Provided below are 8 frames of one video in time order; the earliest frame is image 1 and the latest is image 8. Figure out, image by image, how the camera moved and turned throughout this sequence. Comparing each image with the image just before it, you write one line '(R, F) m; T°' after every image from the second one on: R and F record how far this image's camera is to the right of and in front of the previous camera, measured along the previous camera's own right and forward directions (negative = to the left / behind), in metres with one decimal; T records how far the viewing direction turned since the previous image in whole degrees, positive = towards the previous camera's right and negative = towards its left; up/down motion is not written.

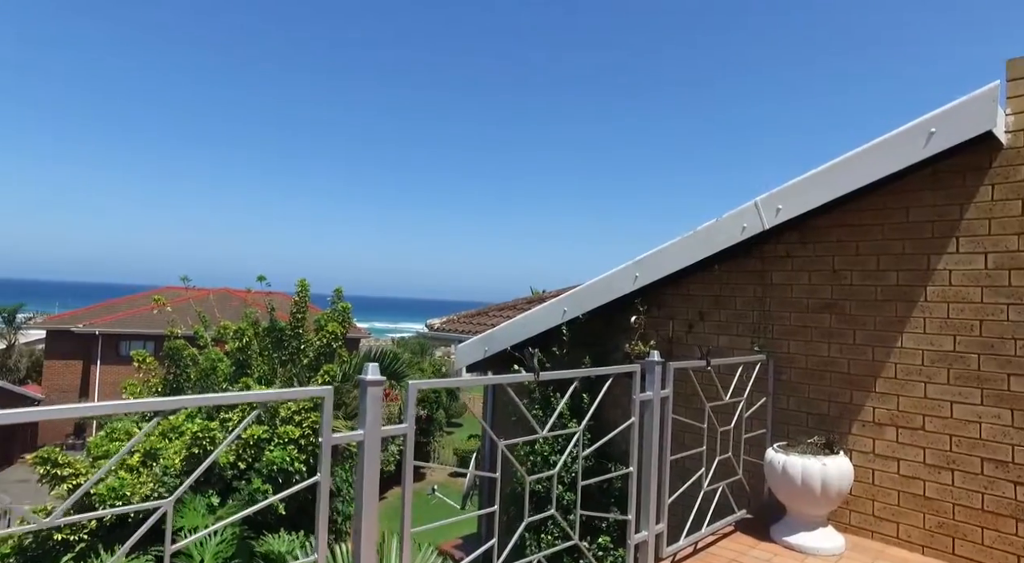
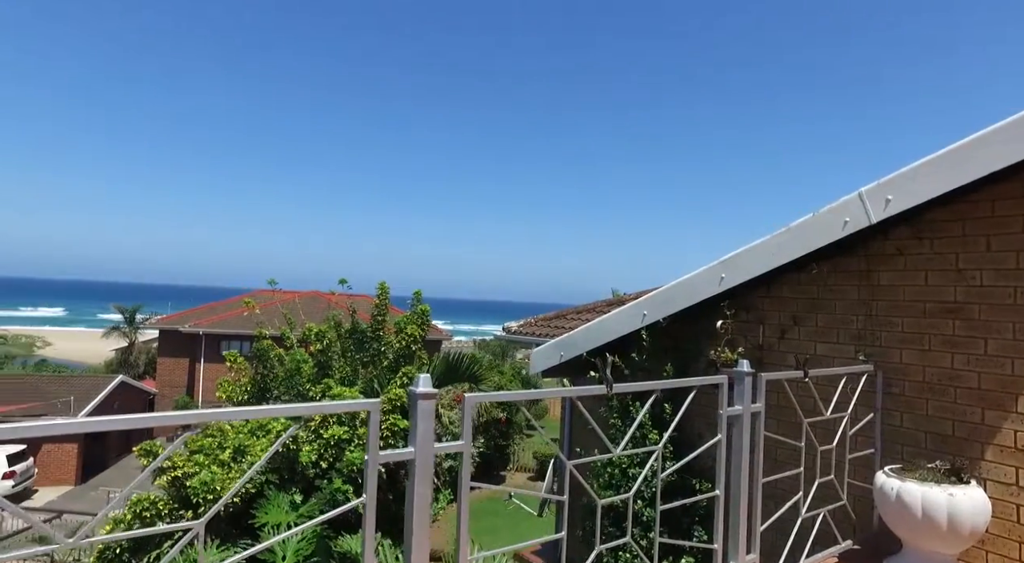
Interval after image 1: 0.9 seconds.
(0.0, +0.2) m; -6°
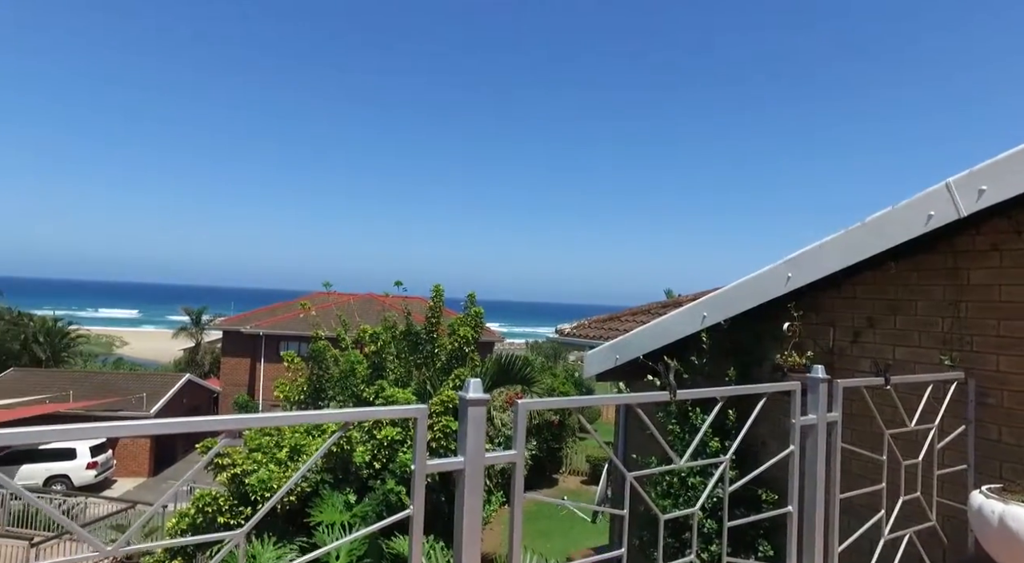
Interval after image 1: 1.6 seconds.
(0.0, +0.1) m; -4°
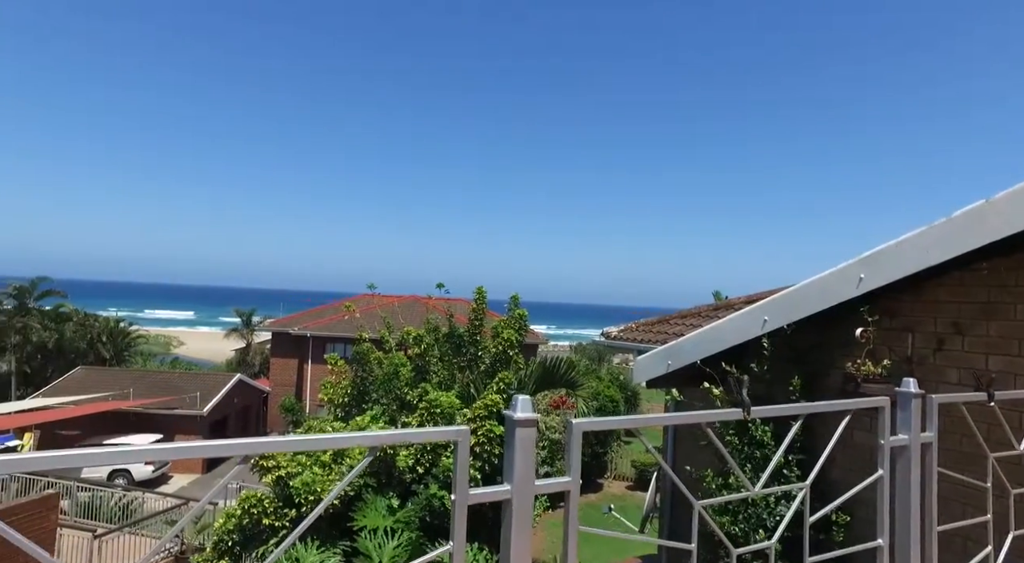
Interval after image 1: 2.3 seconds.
(0.0, +0.2) m; -3°
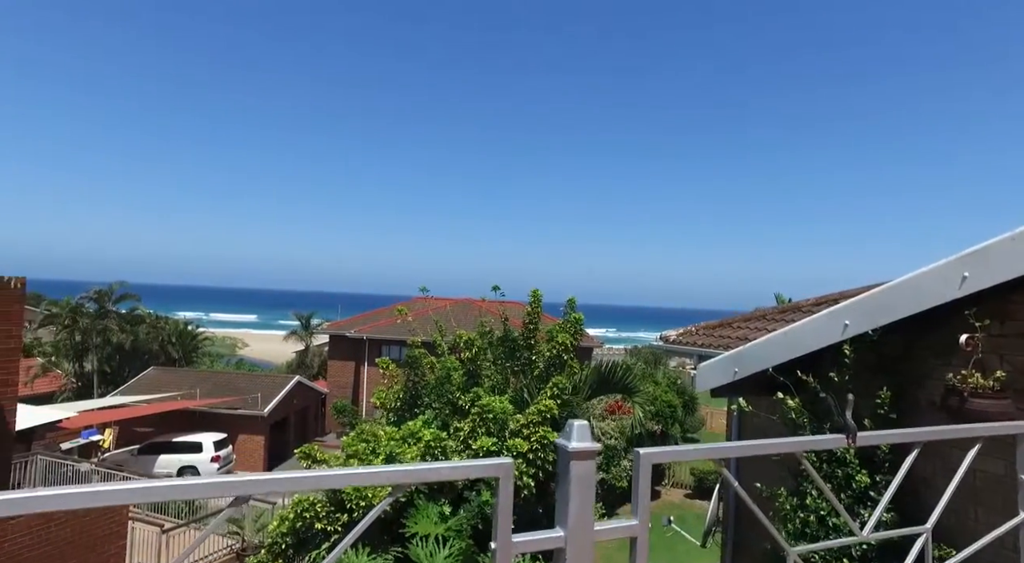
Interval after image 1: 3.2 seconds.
(0.0, +0.3) m; -4°
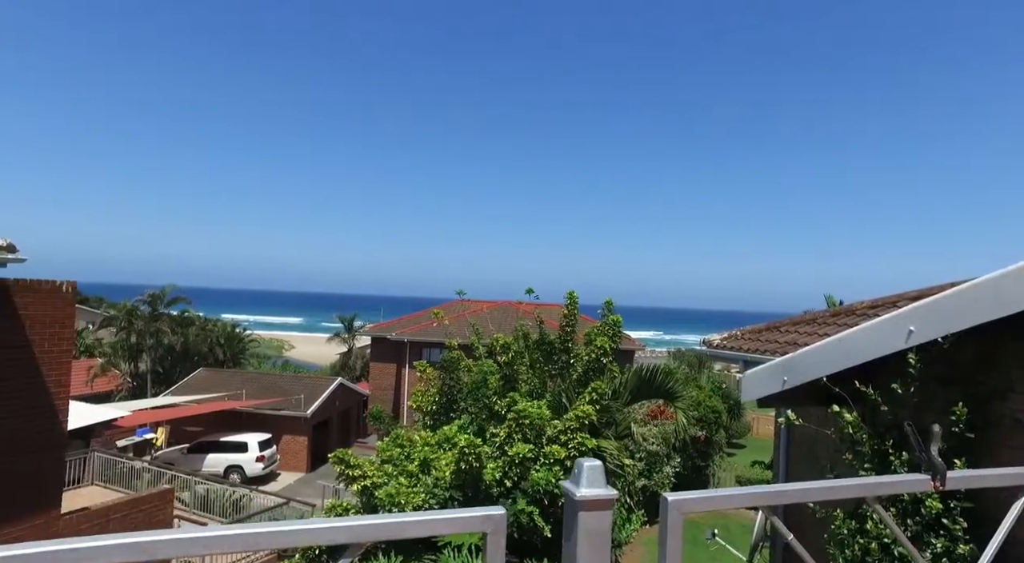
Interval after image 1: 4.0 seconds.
(+0.1, +0.3) m; -3°
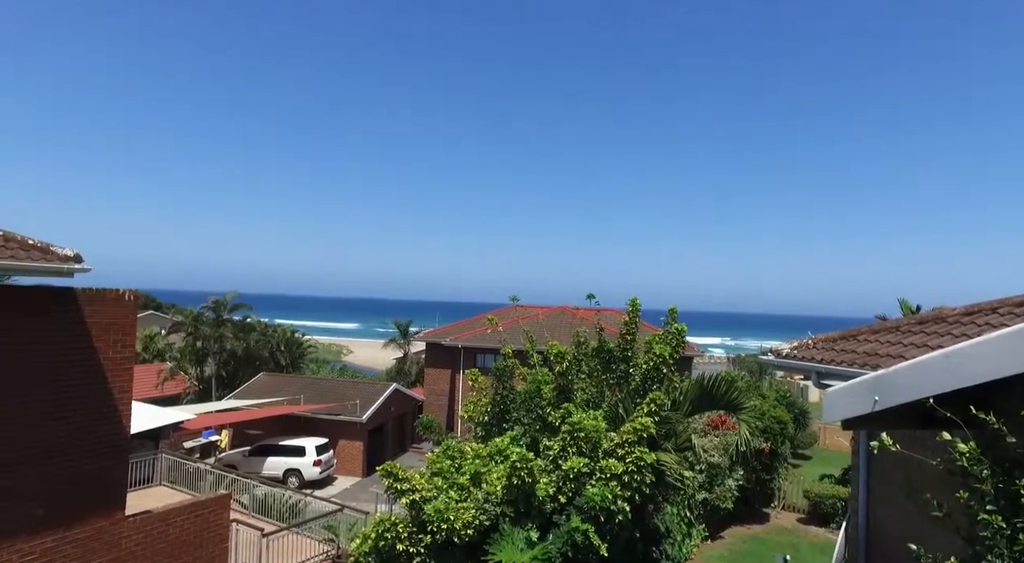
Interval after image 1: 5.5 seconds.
(0.0, +0.4) m; -4°
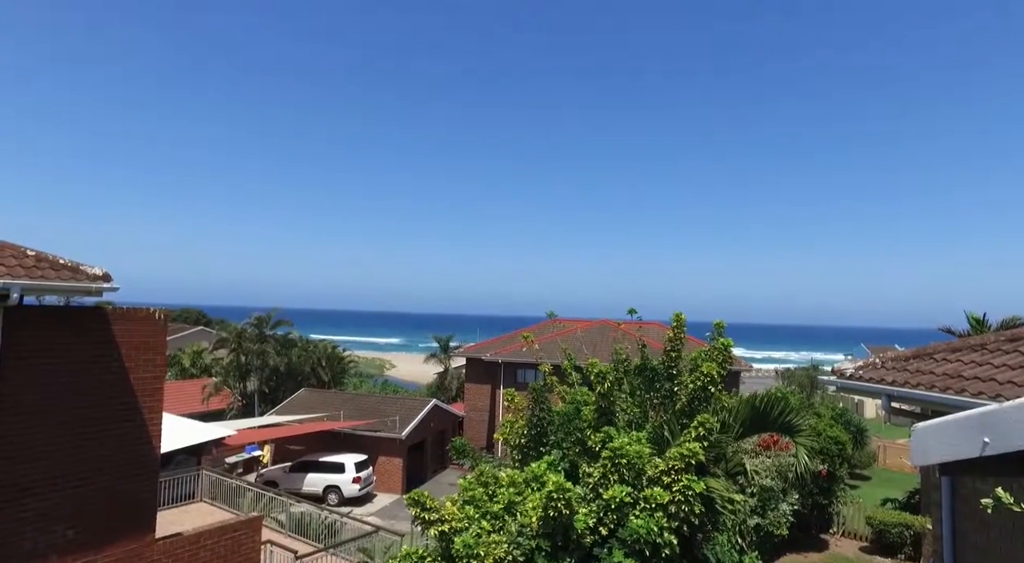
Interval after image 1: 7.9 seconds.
(+0.1, +0.6) m; -3°
